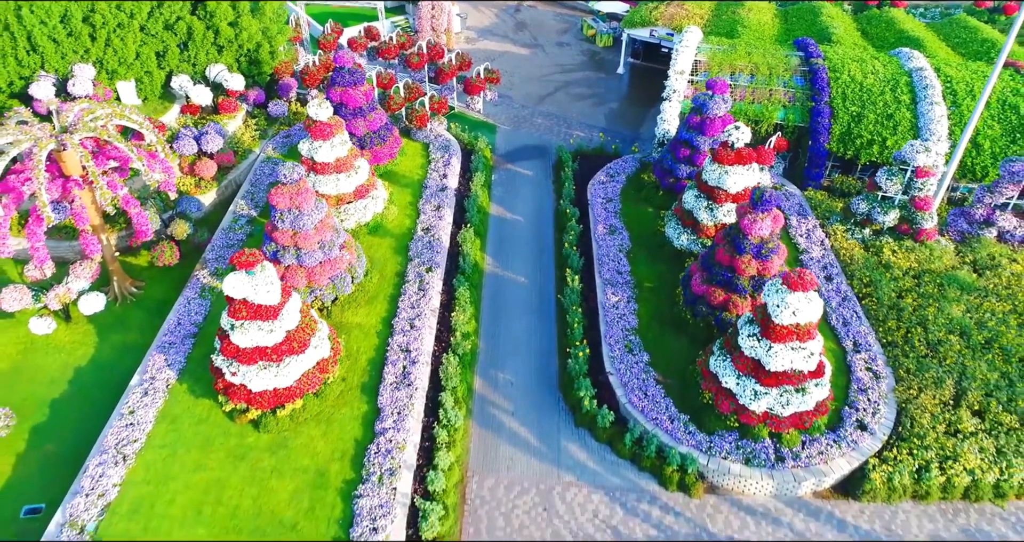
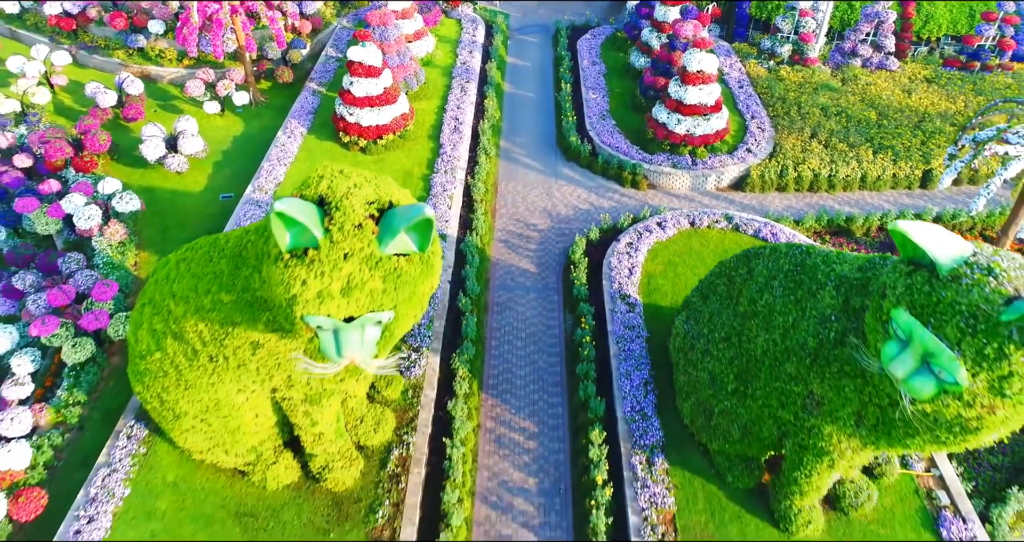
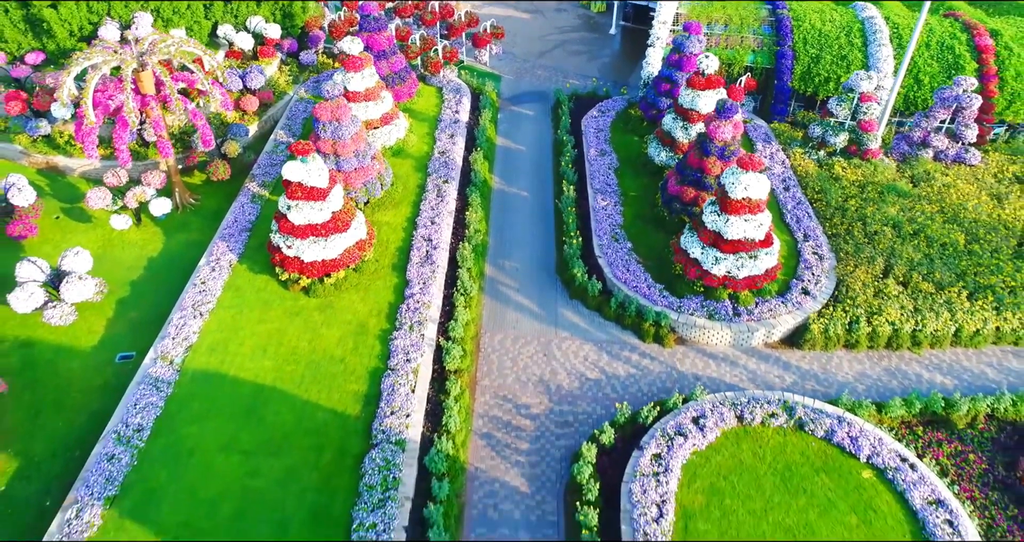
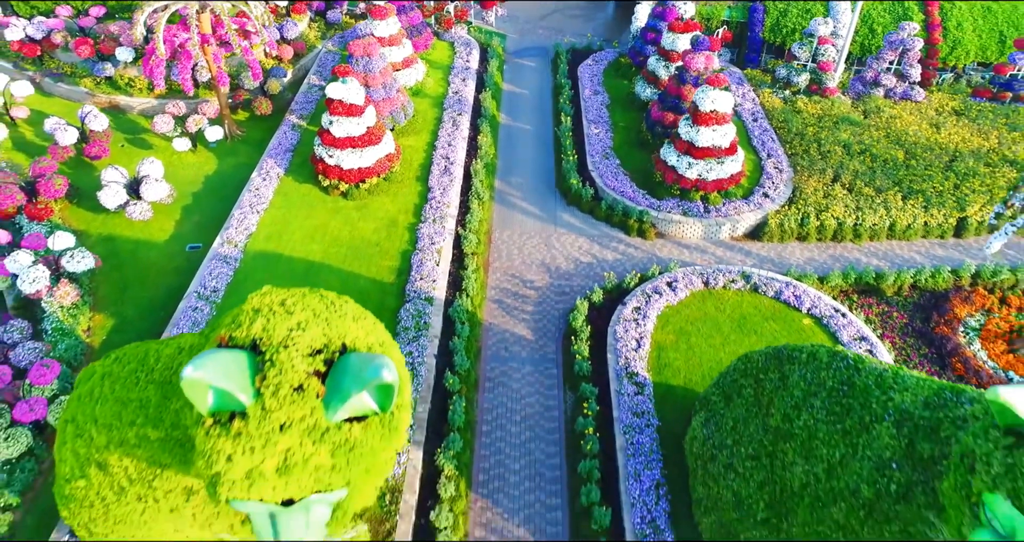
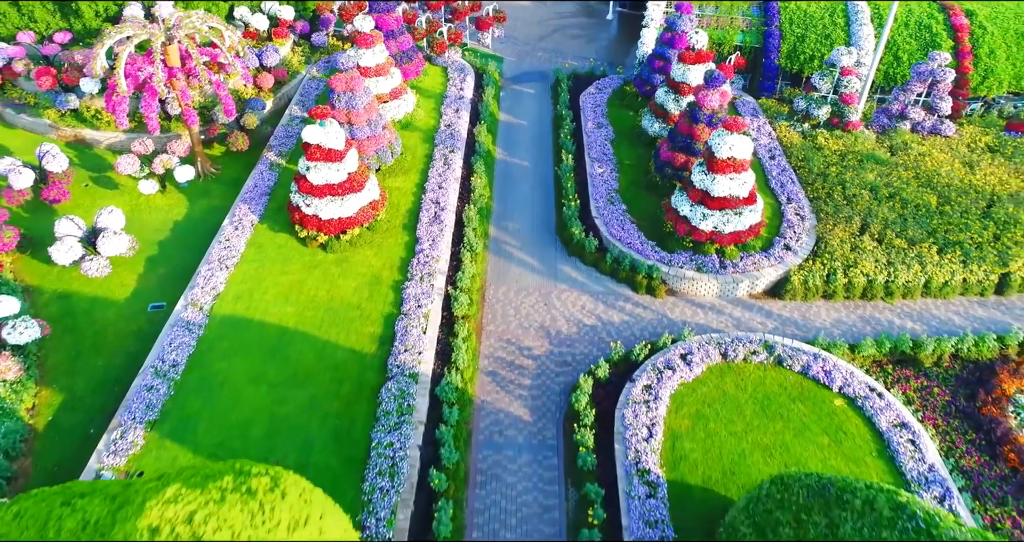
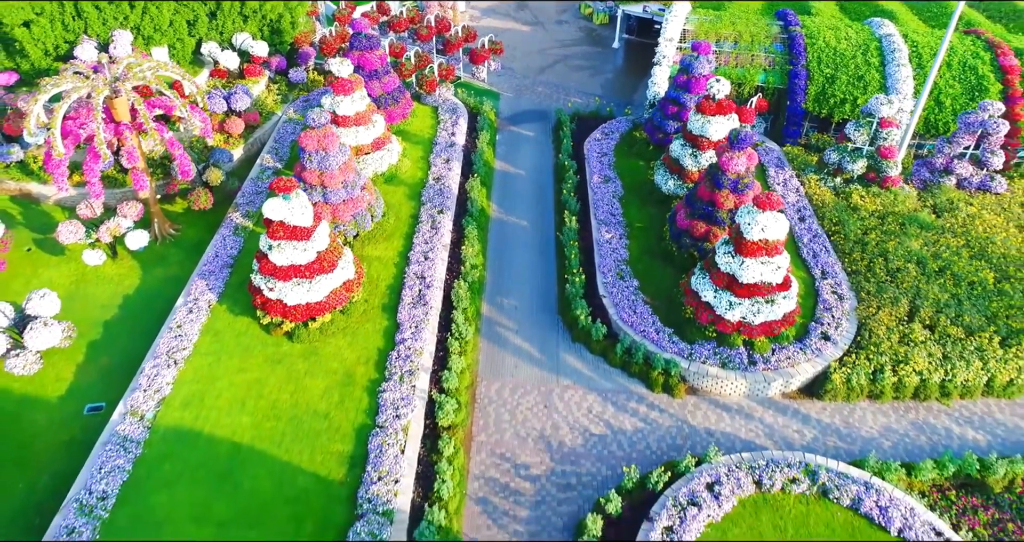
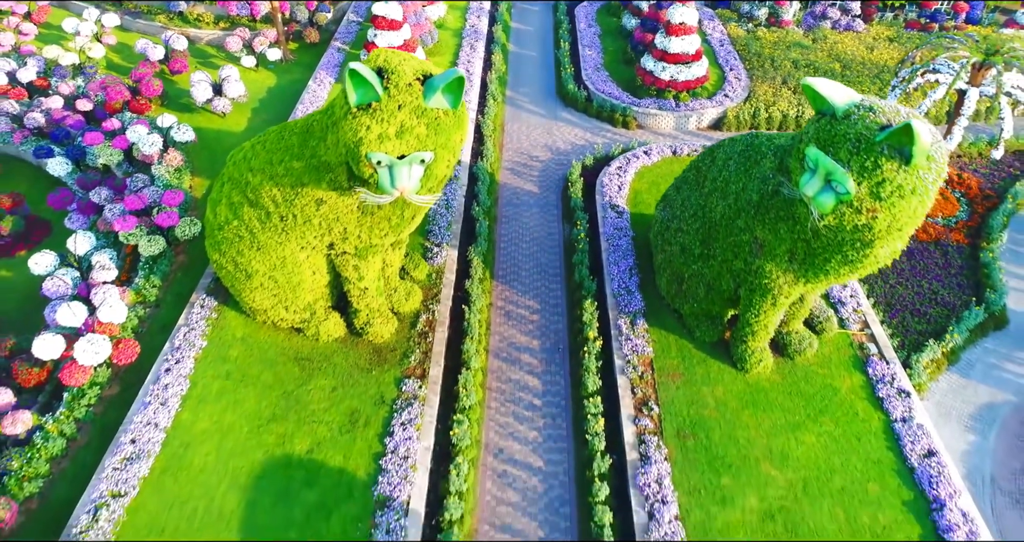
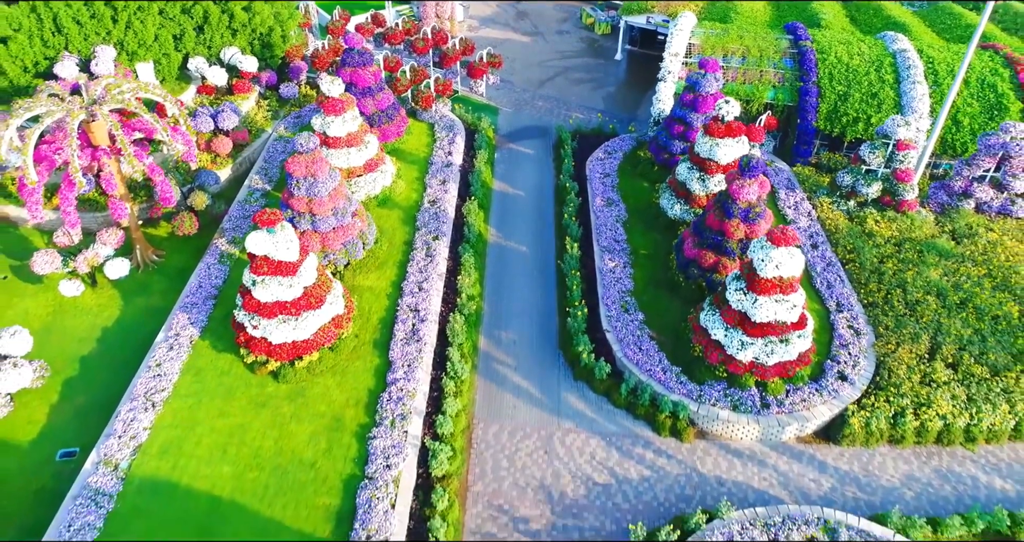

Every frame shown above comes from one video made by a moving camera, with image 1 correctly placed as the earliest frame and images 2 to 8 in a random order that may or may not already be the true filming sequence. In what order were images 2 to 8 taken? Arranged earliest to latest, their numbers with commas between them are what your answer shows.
8, 6, 3, 5, 4, 2, 7
